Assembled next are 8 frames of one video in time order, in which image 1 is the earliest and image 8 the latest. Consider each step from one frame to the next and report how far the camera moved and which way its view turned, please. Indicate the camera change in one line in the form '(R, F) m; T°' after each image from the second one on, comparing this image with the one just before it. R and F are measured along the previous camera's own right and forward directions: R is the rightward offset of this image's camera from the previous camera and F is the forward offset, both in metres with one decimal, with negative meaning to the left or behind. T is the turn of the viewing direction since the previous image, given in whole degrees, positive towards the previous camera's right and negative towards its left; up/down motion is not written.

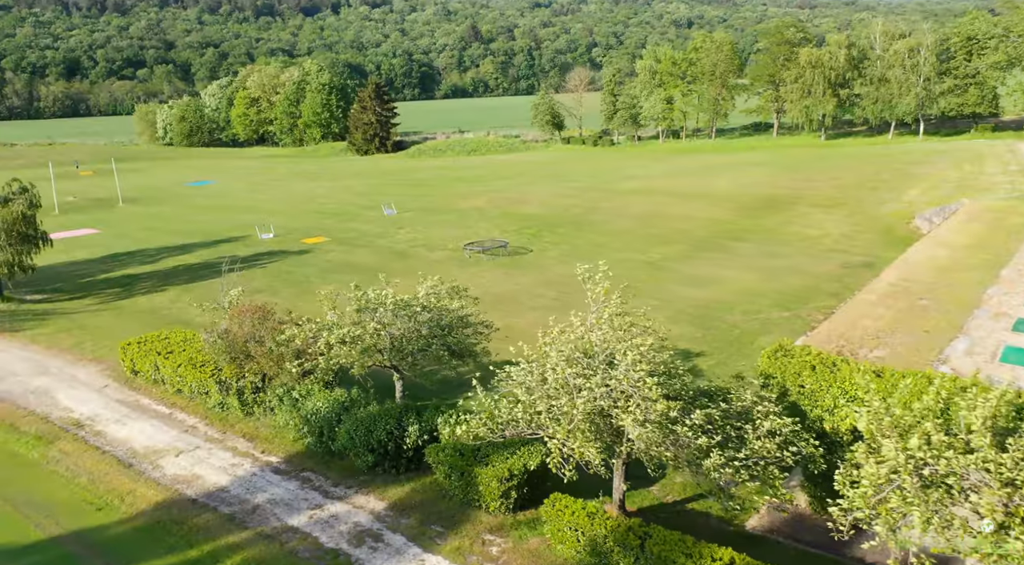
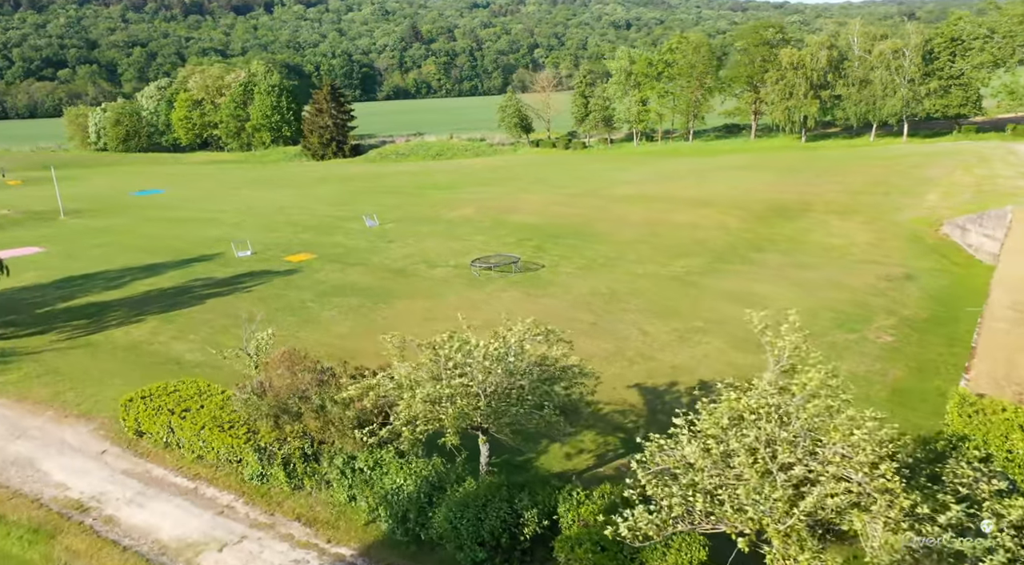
(-3.1, +3.1) m; +5°
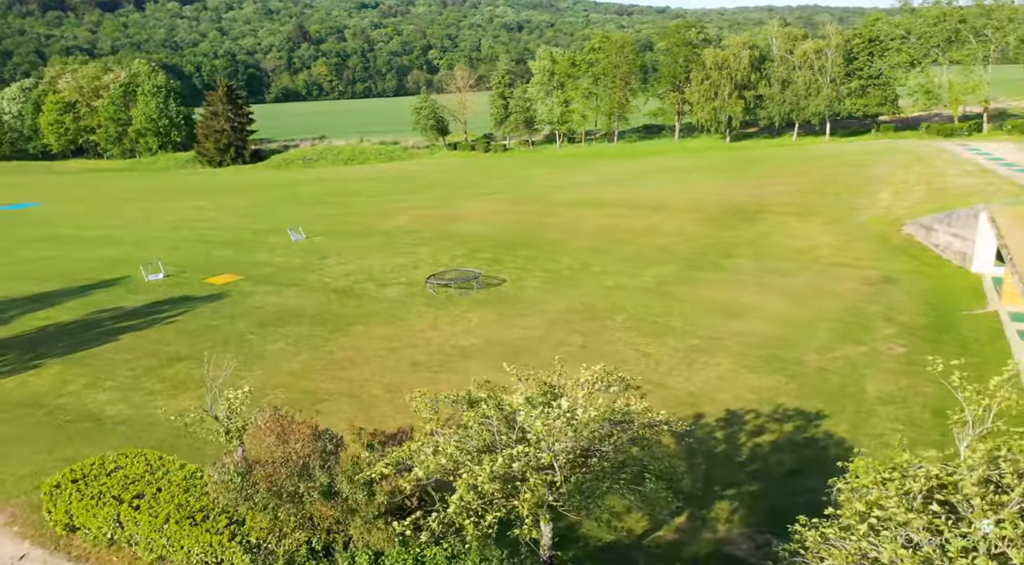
(-2.5, +3.2) m; +8°
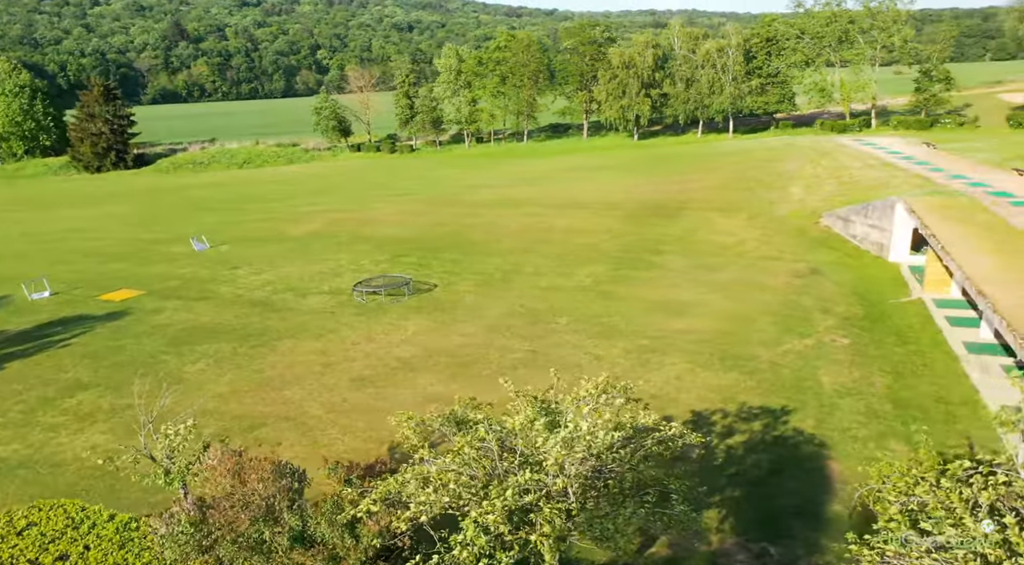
(-1.4, +1.3) m; +7°
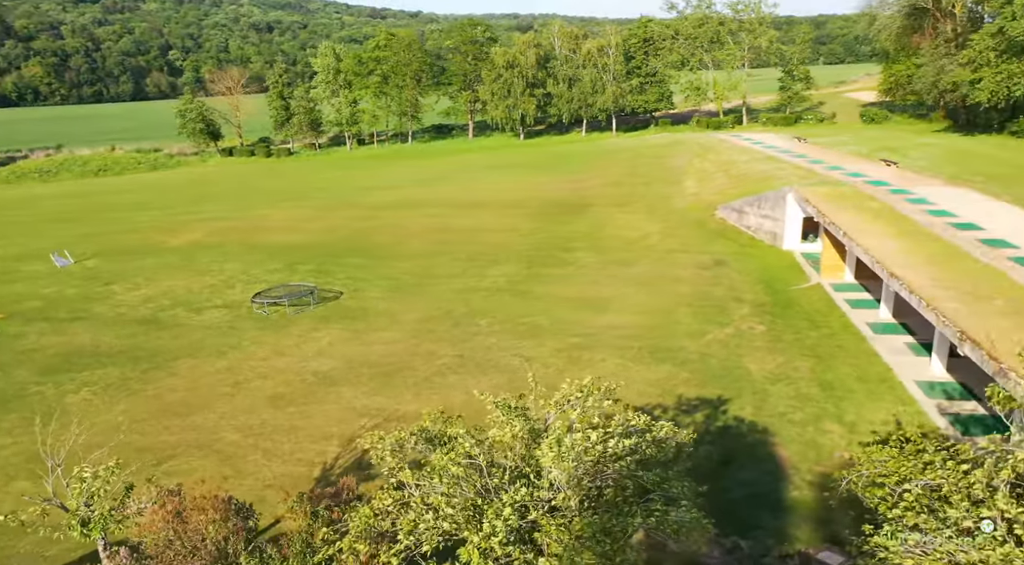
(-1.5, +0.9) m; +9°
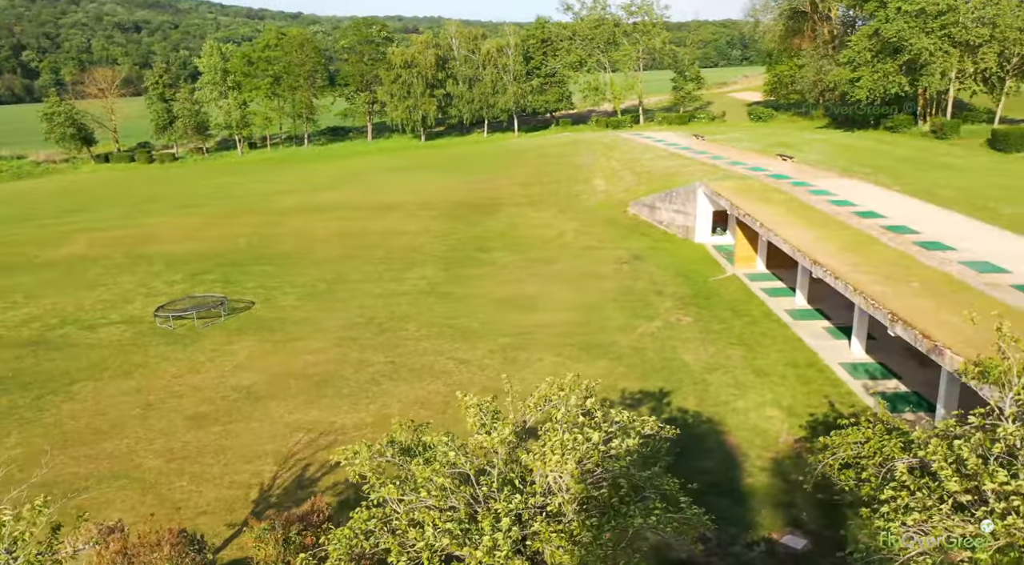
(-1.3, +0.7) m; +8°
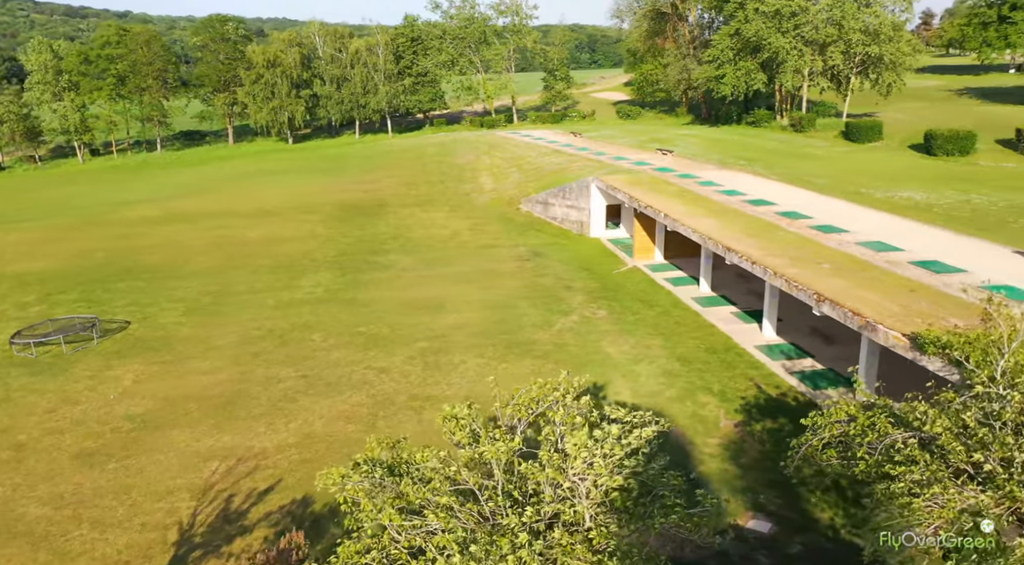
(-1.8, +1.2) m; +10°
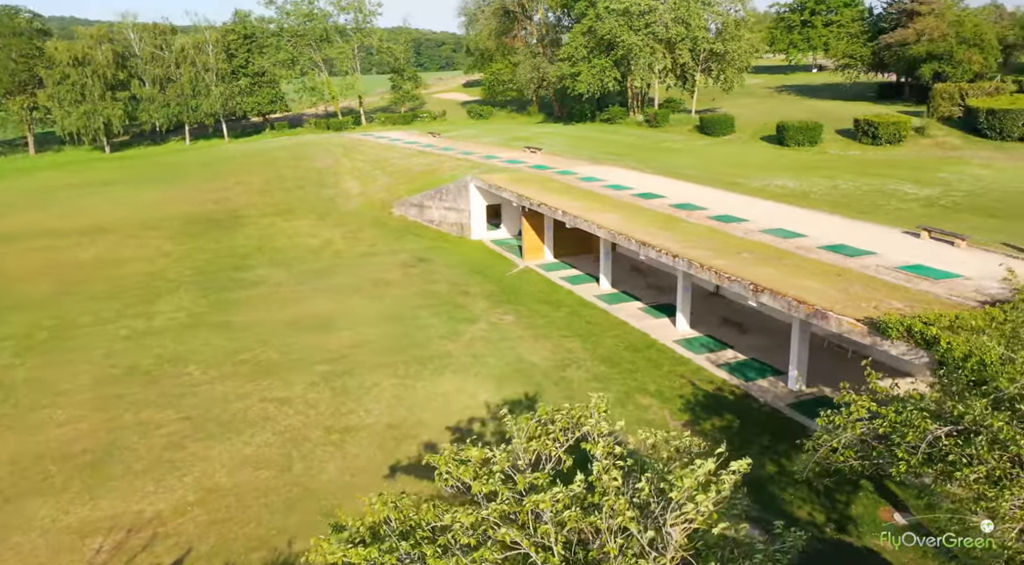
(-2.1, +2.3) m; +12°
